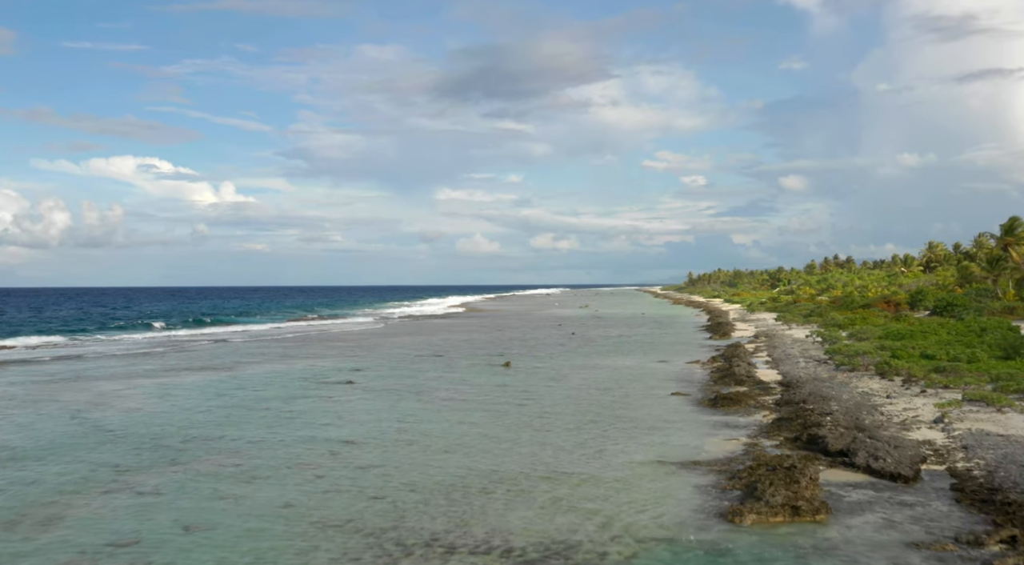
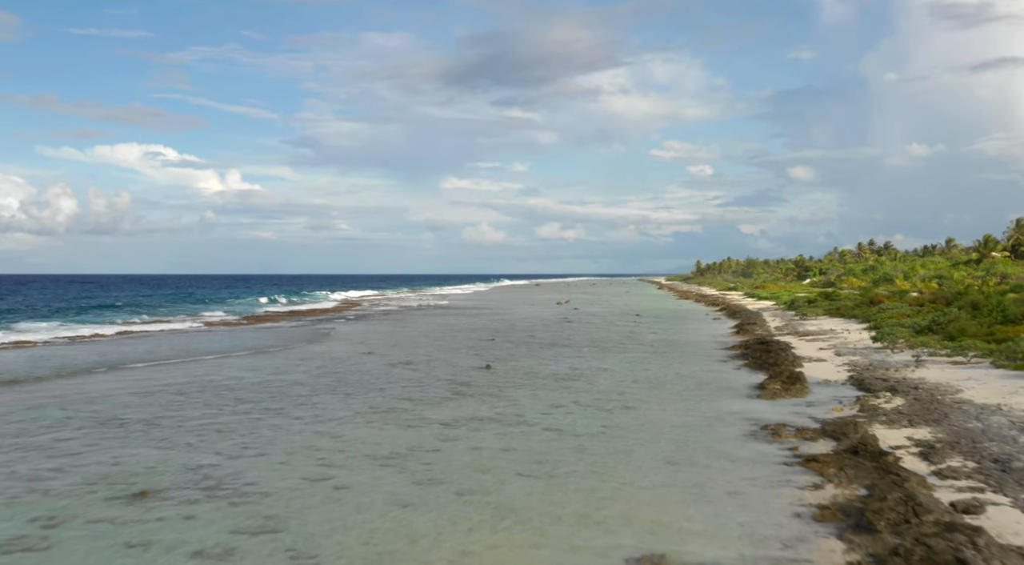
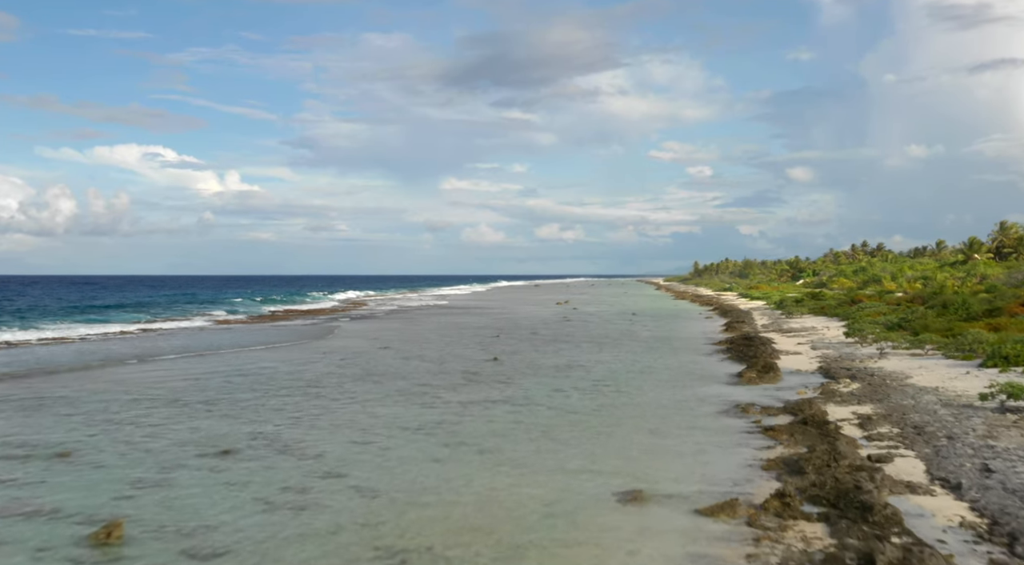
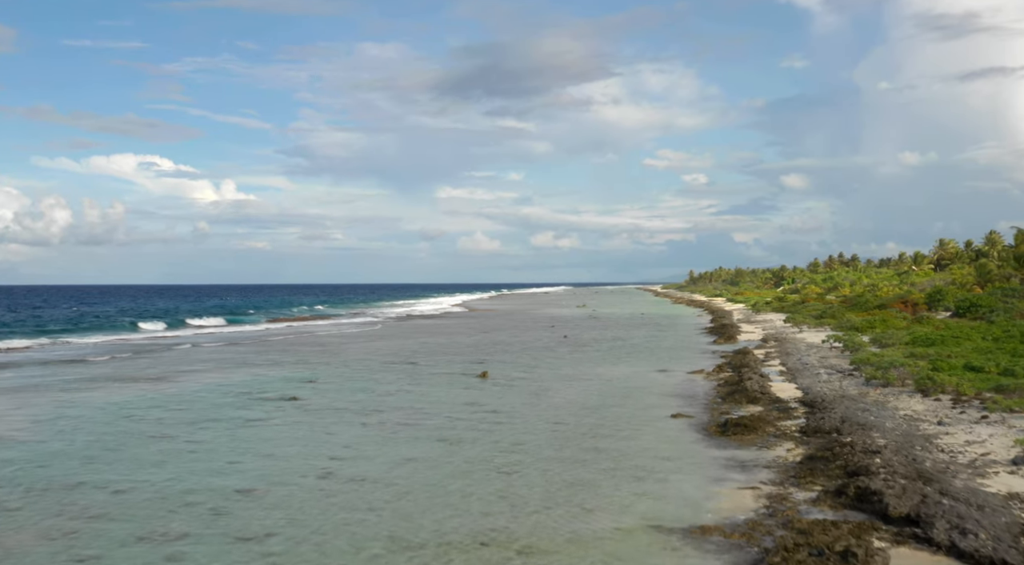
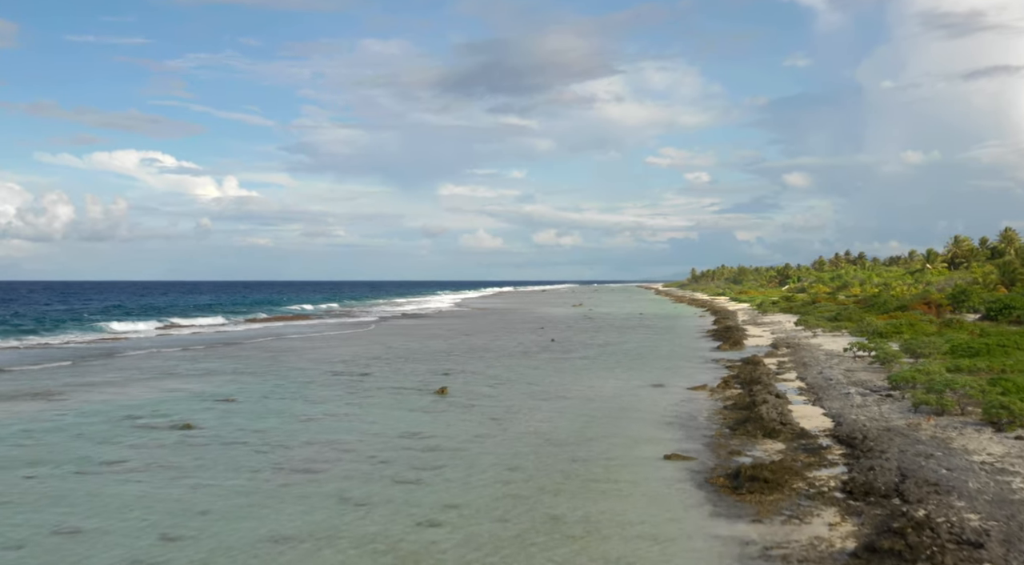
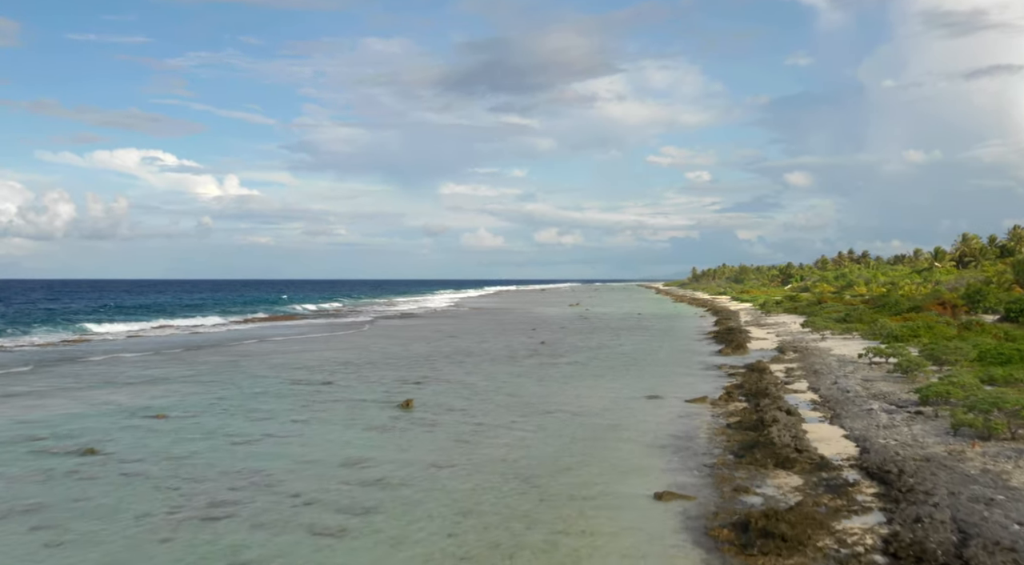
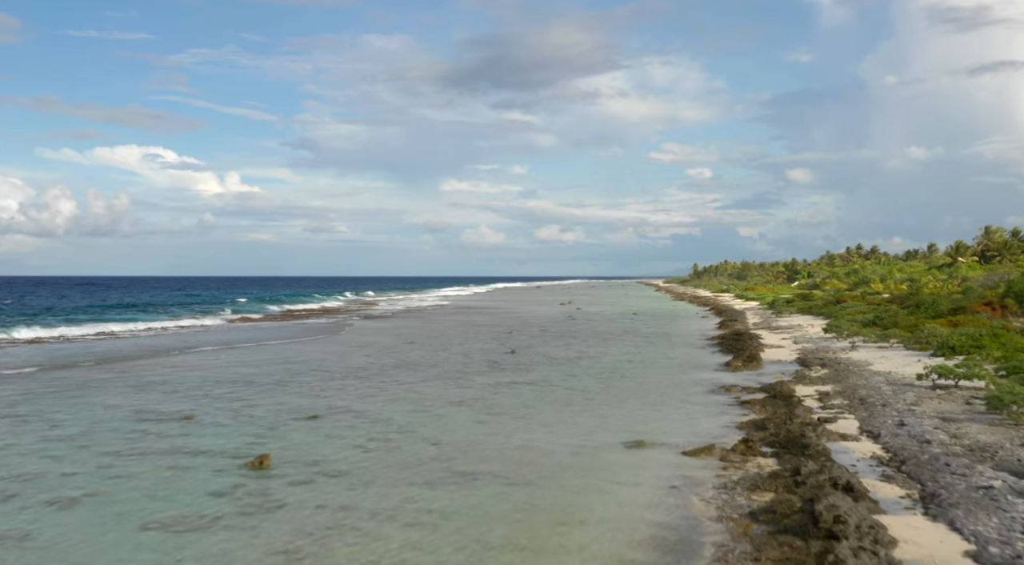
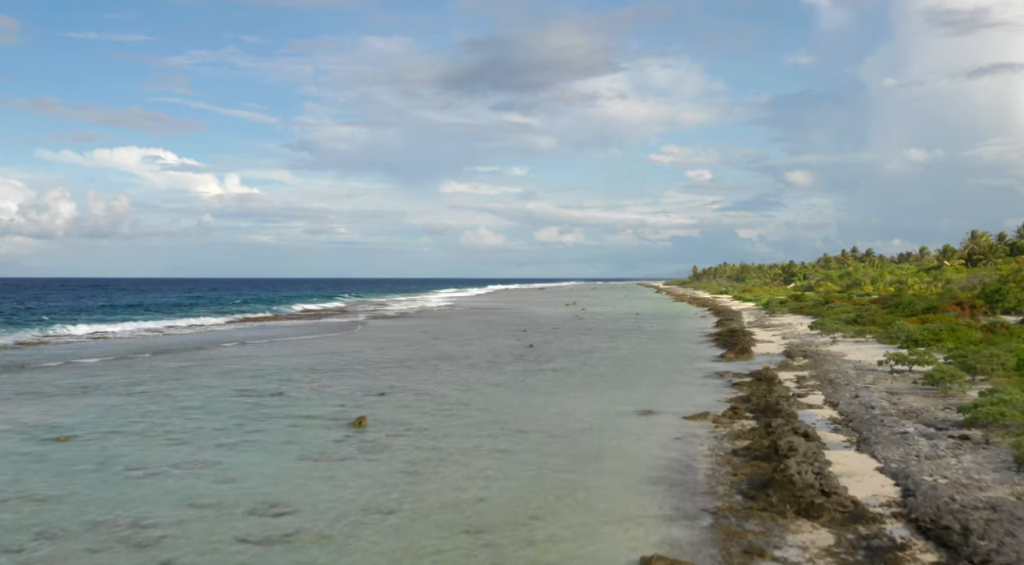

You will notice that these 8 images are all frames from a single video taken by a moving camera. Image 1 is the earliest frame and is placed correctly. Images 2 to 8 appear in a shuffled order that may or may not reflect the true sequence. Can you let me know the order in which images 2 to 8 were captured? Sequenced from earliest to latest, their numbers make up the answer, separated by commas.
4, 5, 6, 8, 7, 3, 2
